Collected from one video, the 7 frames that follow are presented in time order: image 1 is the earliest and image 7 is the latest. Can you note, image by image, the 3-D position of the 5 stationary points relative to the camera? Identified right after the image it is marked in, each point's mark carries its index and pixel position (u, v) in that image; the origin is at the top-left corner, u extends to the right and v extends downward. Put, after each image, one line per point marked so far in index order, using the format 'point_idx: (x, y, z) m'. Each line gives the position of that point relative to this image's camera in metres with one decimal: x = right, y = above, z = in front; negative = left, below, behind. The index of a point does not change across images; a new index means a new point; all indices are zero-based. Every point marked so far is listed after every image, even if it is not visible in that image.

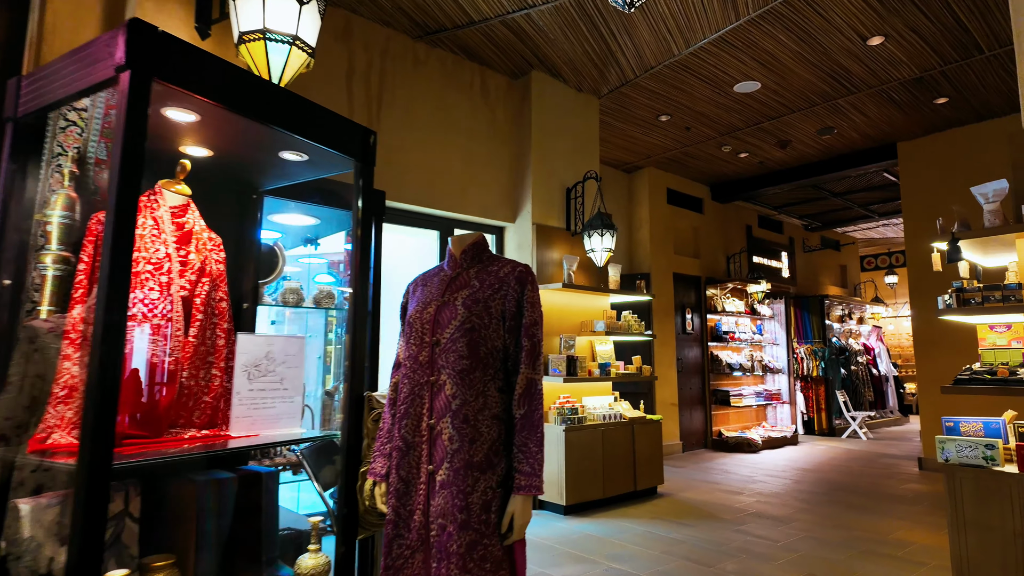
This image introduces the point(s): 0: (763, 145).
0: (+3.1, +1.8, +7.3) m
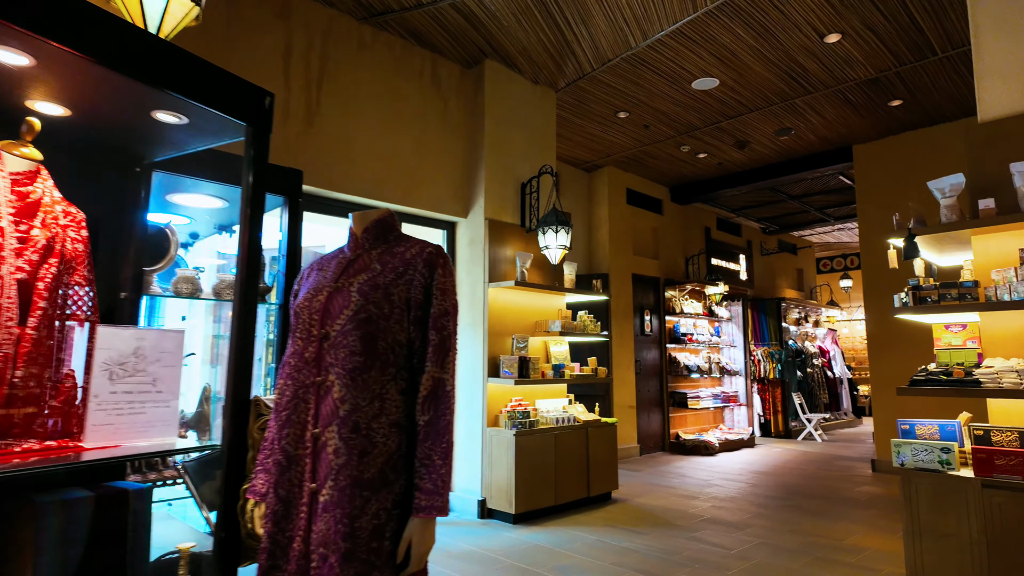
0: (+2.6, +1.8, +7.3) m
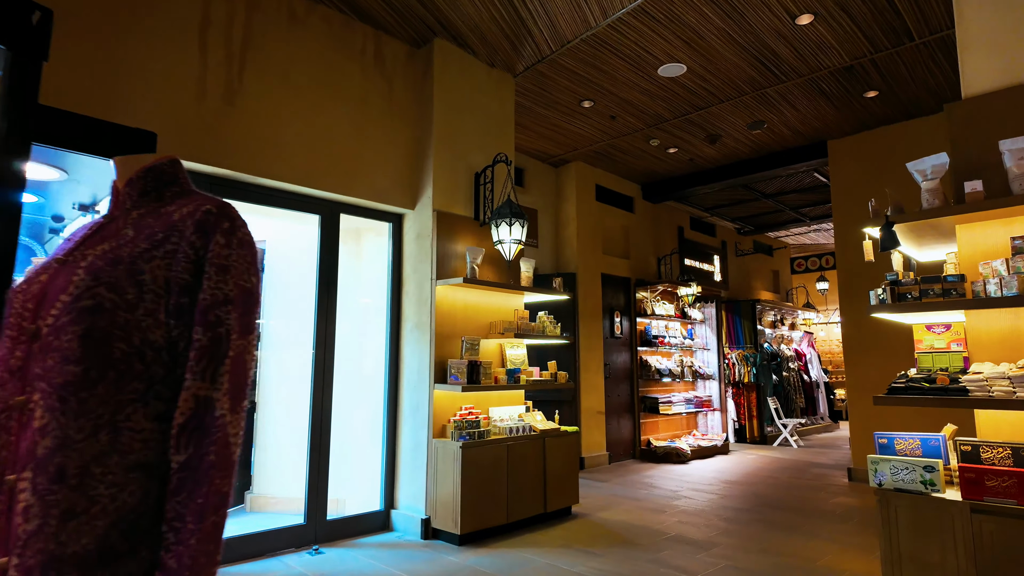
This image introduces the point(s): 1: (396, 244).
0: (+2.1, +1.8, +7.0) m
1: (-1.0, +0.4, +4.9) m
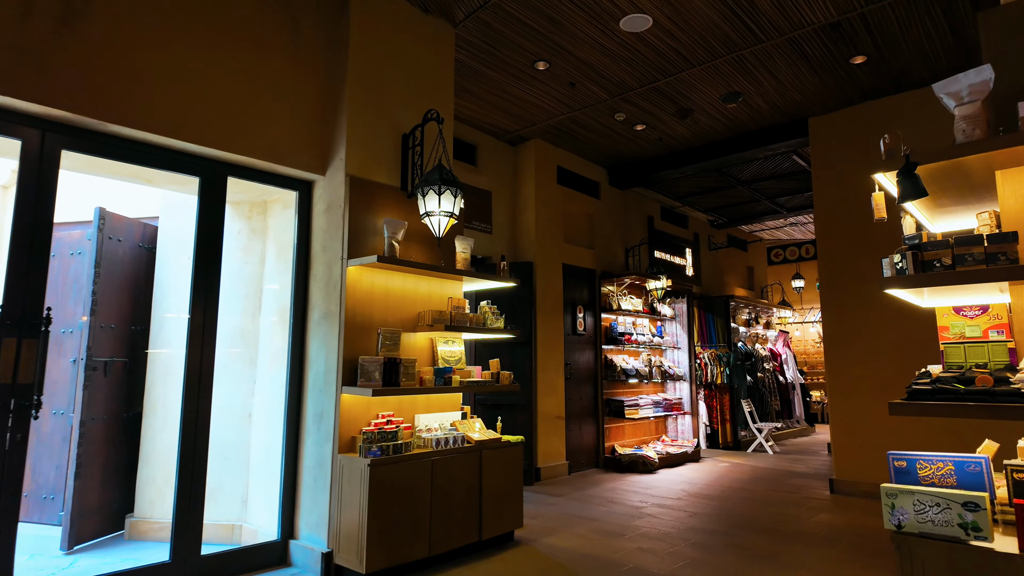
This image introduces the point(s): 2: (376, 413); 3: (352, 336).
0: (+1.6, +1.9, +6.3) m
1: (-1.5, +0.5, +4.1) m
2: (-0.9, -0.8, +3.8) m
3: (-1.0, -0.3, +3.7) m
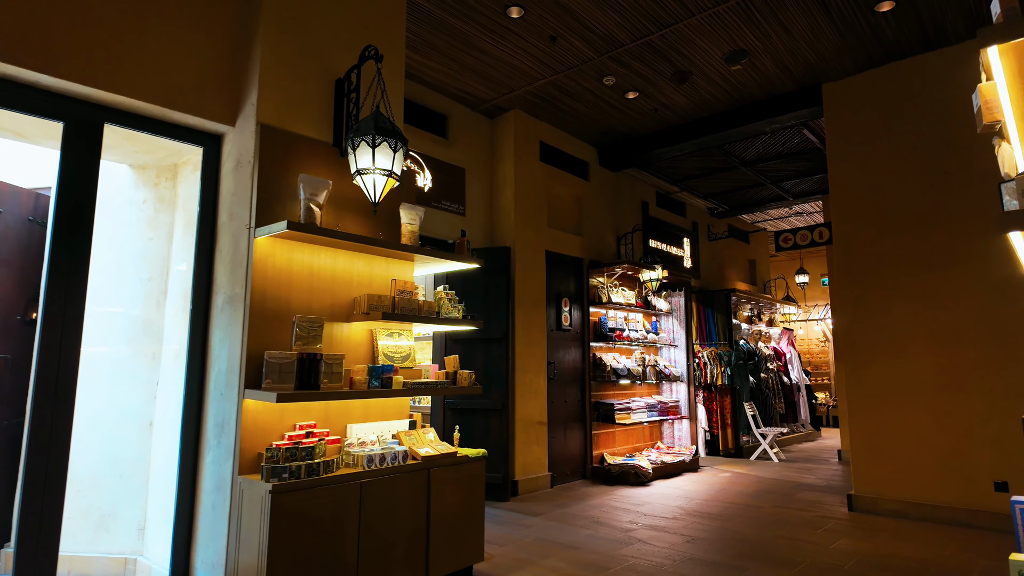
0: (+1.4, +2.0, +5.5) m
1: (-1.7, +0.6, +3.4) m
2: (-1.1, -0.7, +3.0) m
3: (-1.2, -0.2, +2.9) m
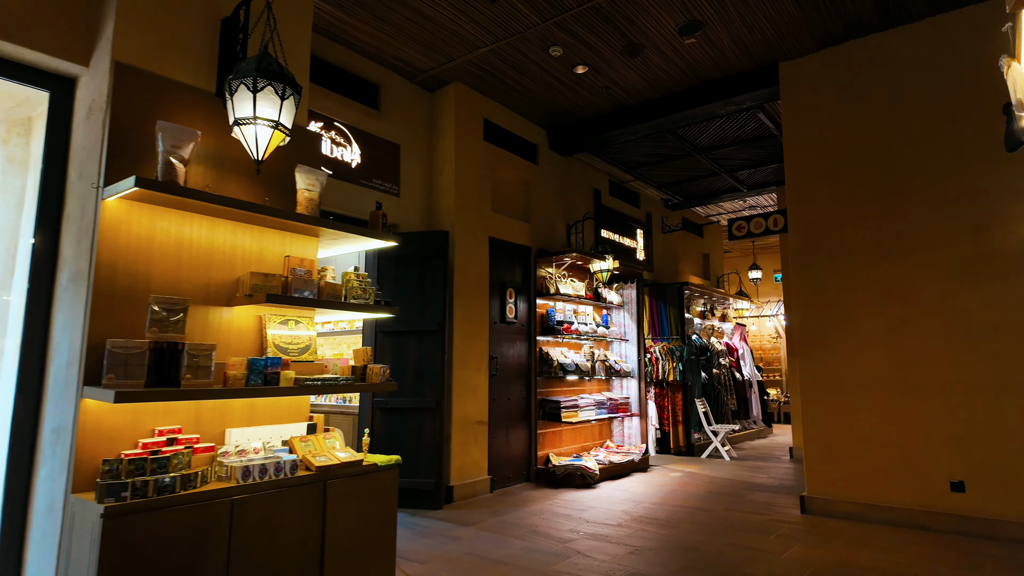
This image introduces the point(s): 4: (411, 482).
0: (+0.8, +2.1, +5.1) m
1: (-2.1, +0.7, +2.8) m
2: (-1.5, -0.6, +2.5) m
3: (-1.6, -0.1, +2.3) m
4: (-0.8, -1.6, +4.8) m
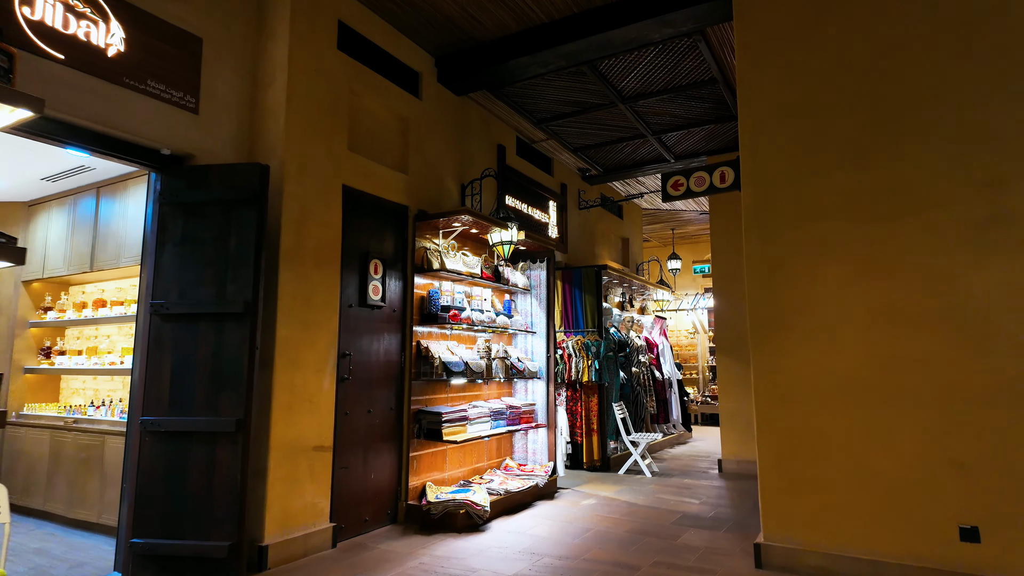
0: (0.0, +2.3, +3.6) m
1: (-2.6, +0.9, +0.9) m
2: (-2.0, -0.4, +0.7) m
3: (-2.1, +0.1, +0.5) m
4: (-1.7, -1.4, +3.1) m
